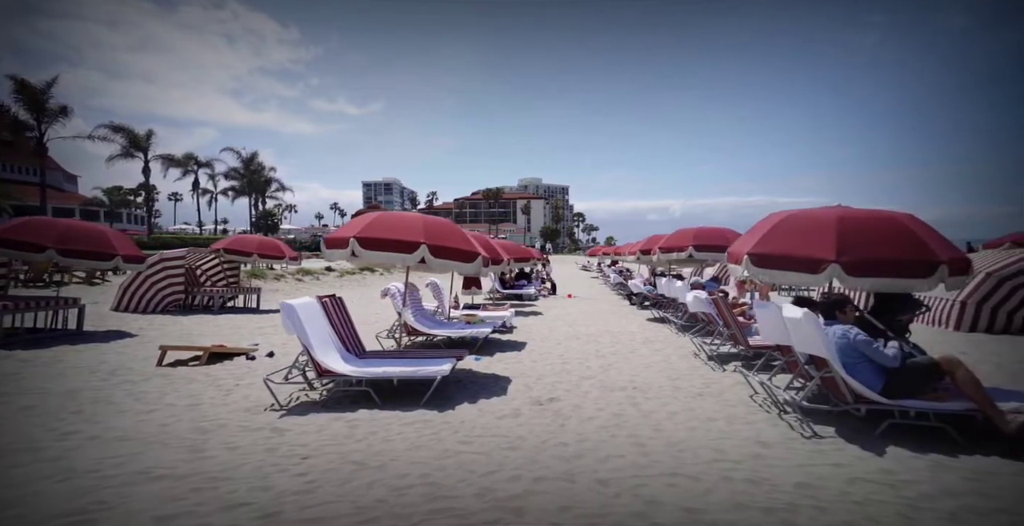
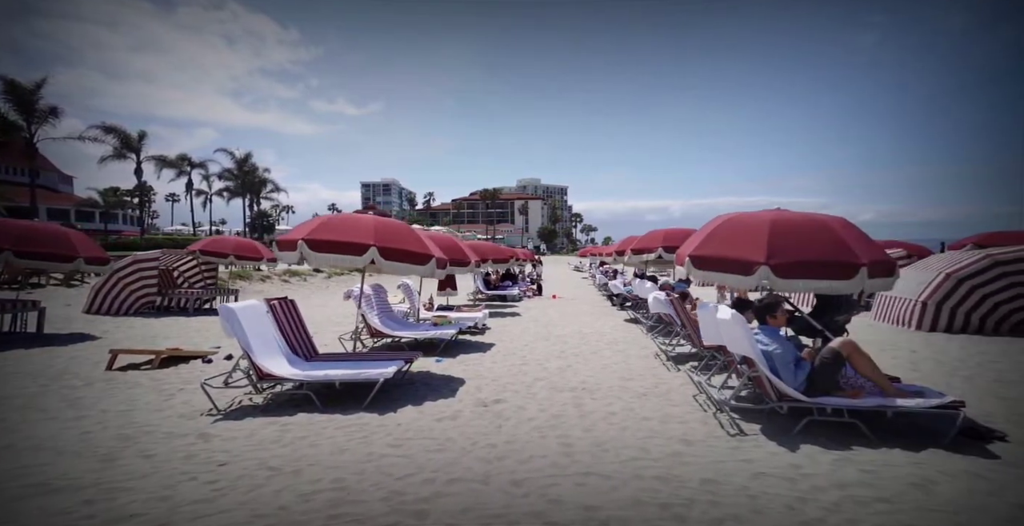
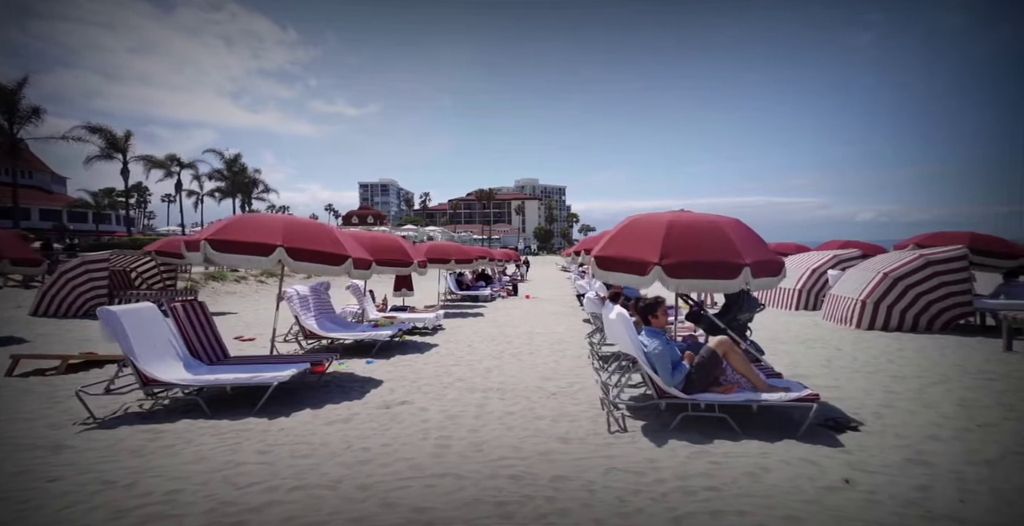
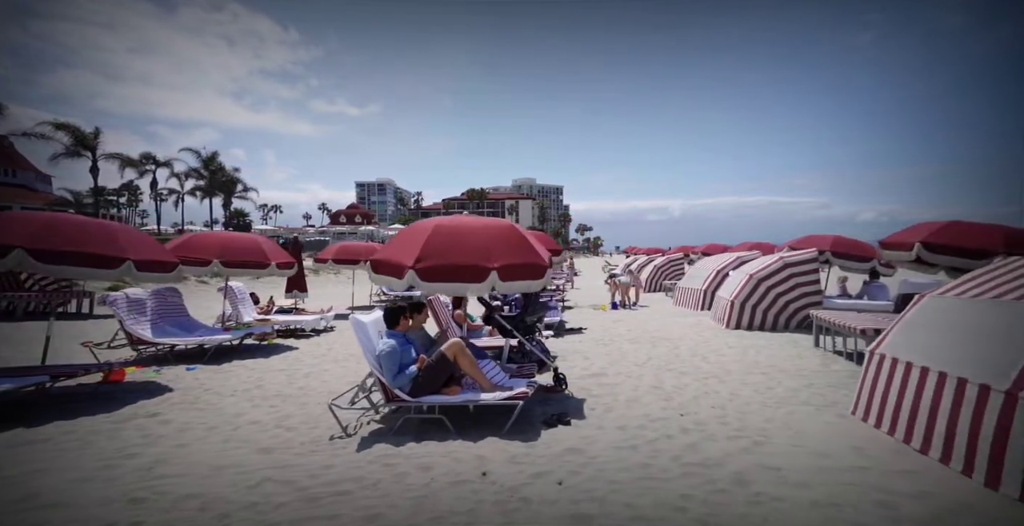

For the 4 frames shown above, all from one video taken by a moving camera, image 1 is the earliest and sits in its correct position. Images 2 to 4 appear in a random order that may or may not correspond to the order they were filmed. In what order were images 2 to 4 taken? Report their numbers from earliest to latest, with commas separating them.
2, 3, 4
